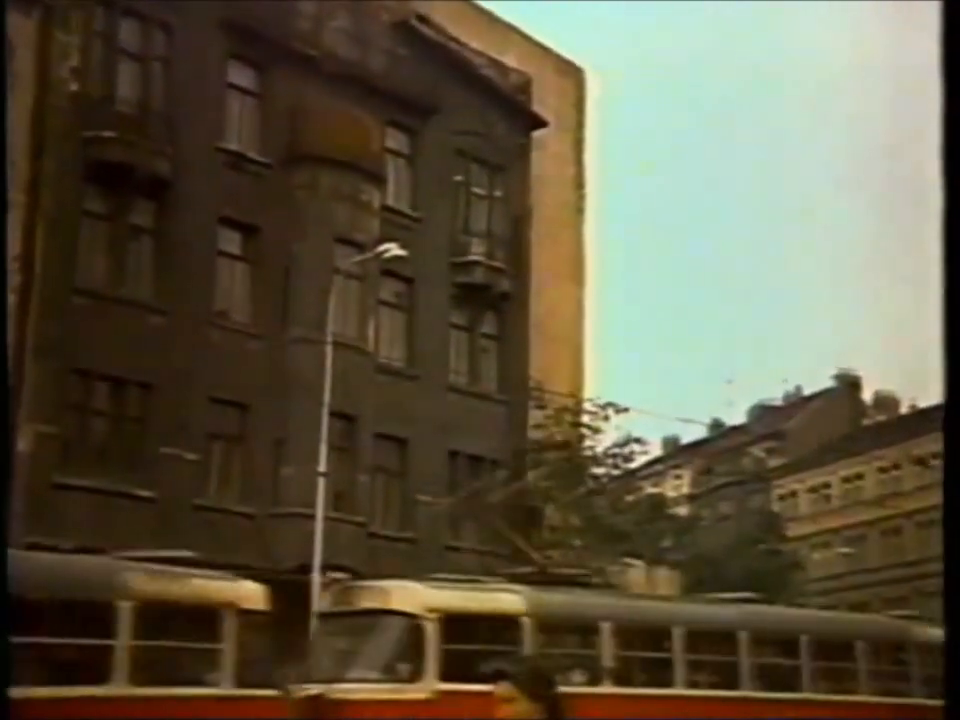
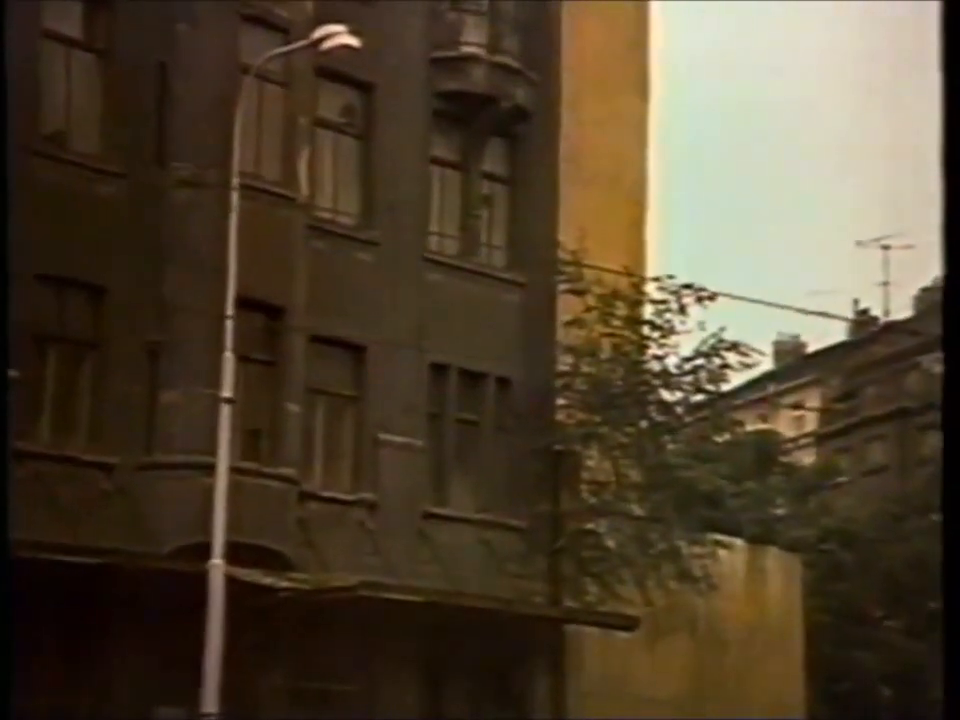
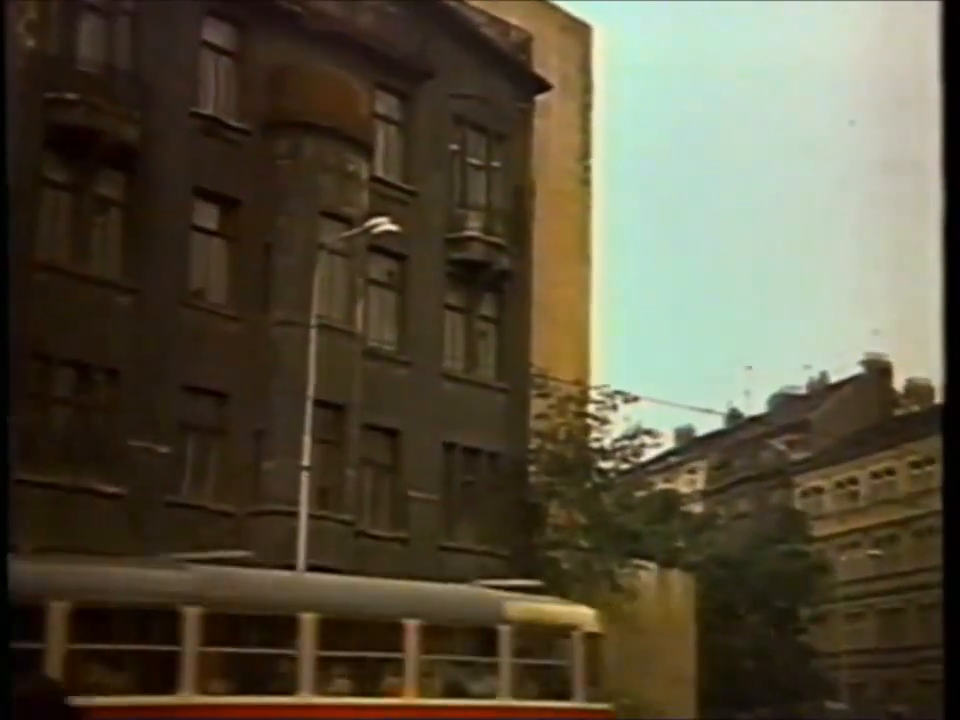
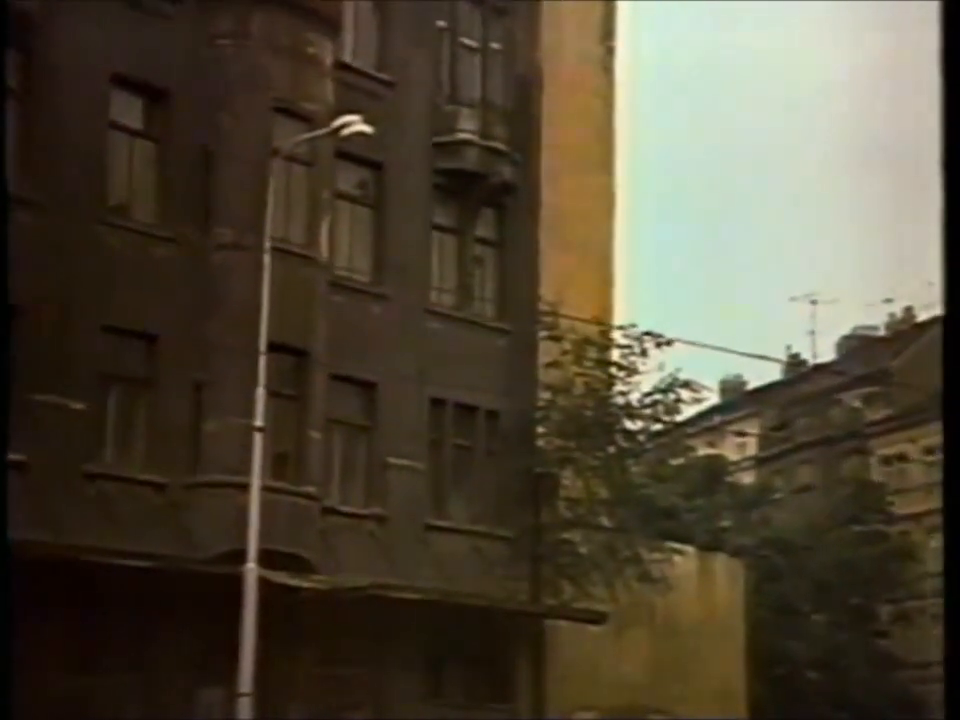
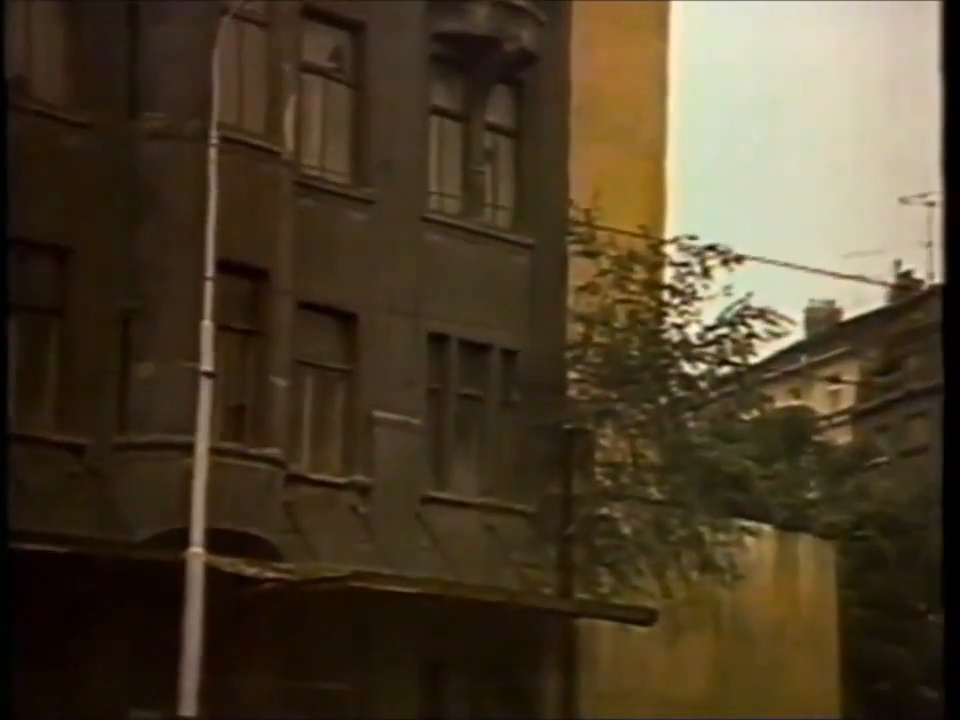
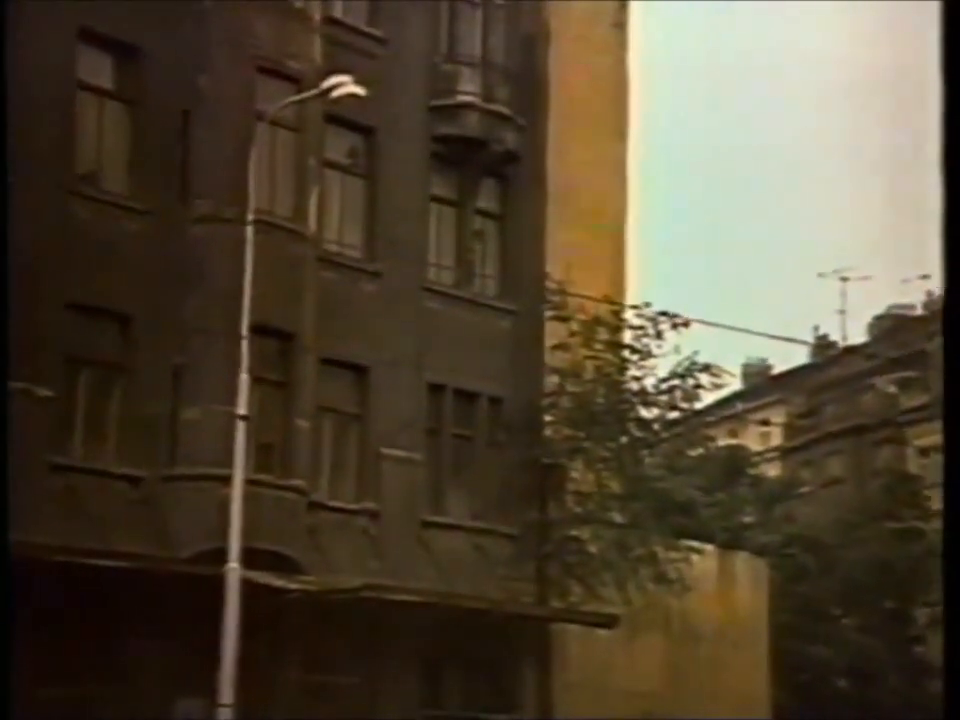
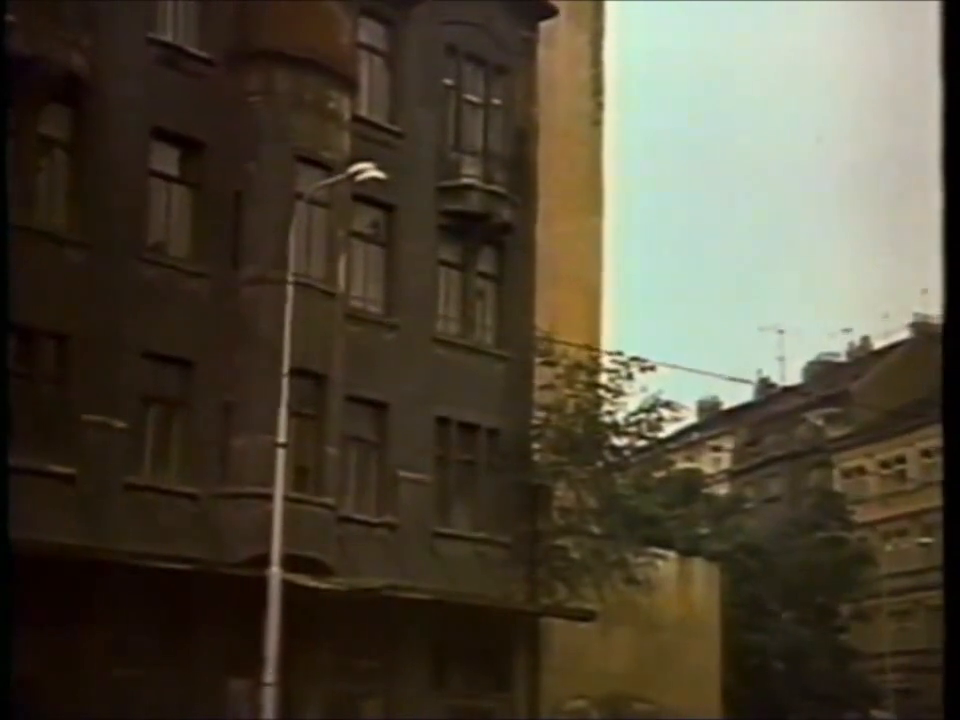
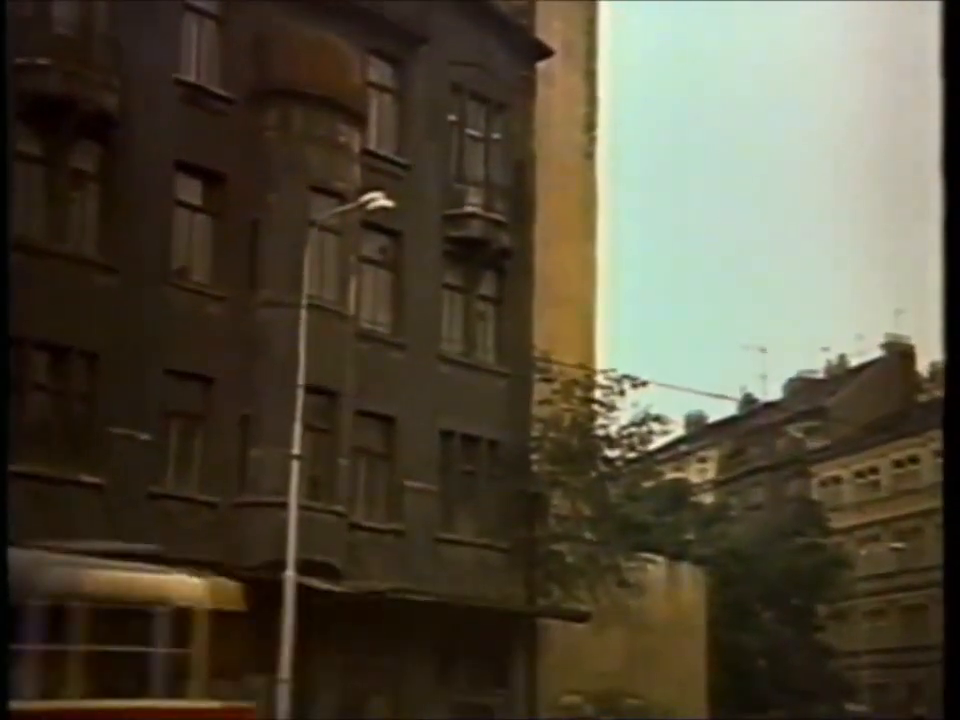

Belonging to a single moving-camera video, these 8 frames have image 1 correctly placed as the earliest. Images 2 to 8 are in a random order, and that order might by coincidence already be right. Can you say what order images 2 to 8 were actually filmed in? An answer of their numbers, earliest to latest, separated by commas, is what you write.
3, 8, 7, 4, 6, 2, 5
